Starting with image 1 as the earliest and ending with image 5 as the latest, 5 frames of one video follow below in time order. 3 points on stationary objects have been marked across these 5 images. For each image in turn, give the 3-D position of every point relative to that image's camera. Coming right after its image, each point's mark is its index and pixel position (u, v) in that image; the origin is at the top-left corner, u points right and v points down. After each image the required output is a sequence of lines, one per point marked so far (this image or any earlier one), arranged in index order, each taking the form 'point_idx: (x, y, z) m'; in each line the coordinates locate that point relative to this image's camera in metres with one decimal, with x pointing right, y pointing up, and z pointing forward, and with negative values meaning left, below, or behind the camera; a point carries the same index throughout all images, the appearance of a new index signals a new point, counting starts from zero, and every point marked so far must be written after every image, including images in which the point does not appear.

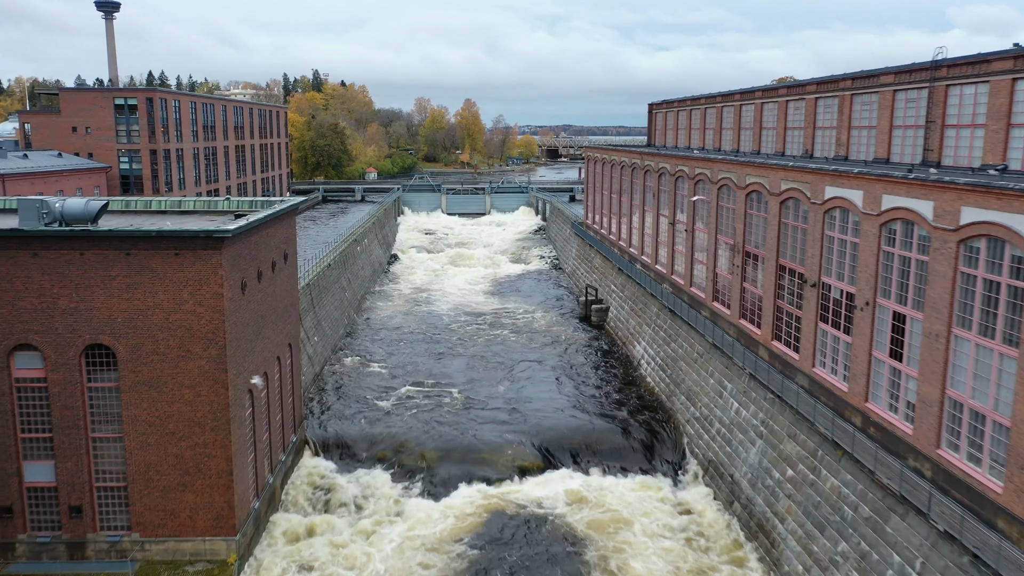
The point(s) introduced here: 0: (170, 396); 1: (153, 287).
0: (-7.4, -2.3, +18.1) m
1: (-7.6, 0.0, +17.7) m
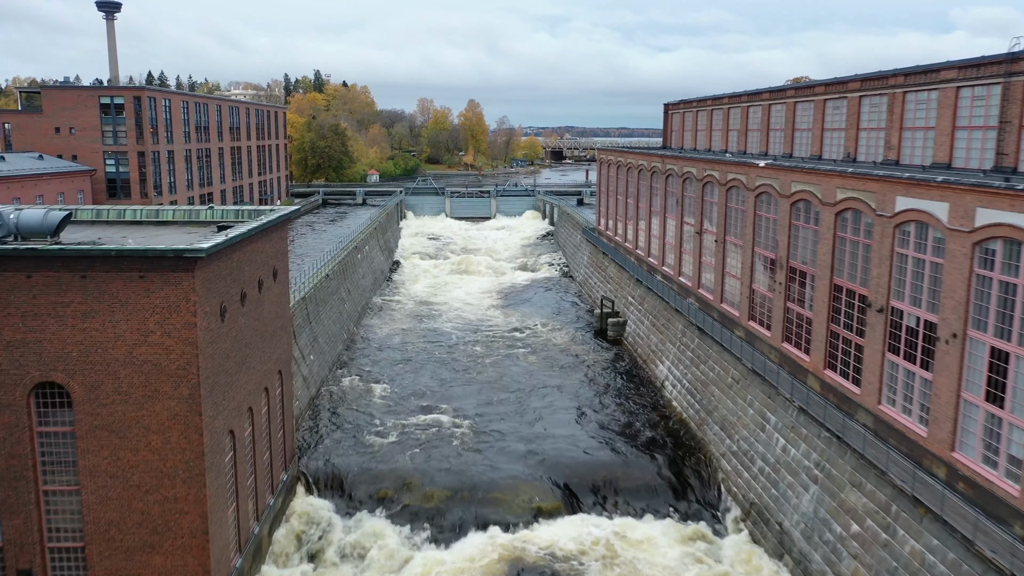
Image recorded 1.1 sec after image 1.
0: (-6.9, -2.8, +15.4) m
1: (-7.1, -0.5, +15.0) m
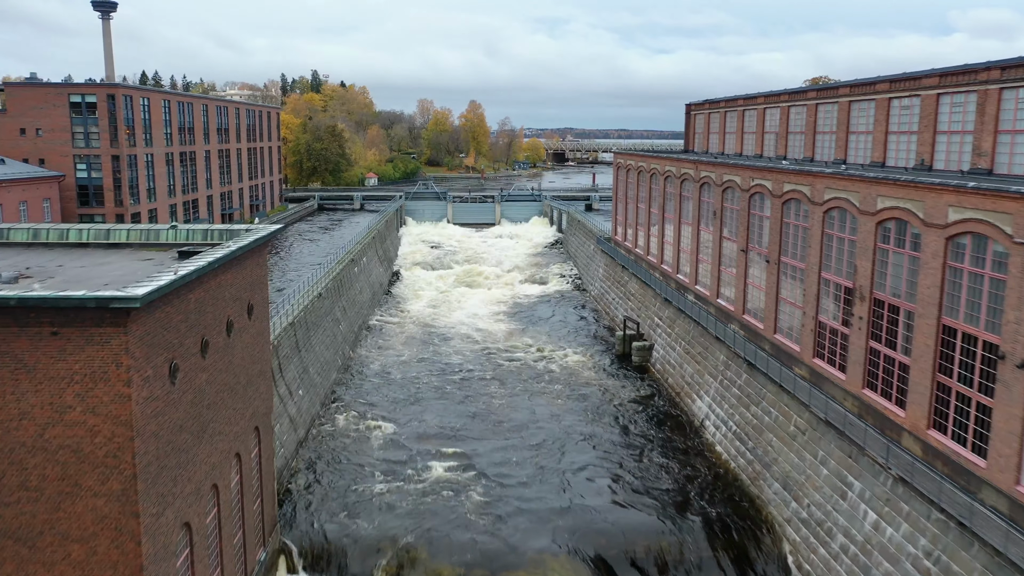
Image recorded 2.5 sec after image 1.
0: (-6.3, -3.6, +11.4) m
1: (-6.5, -1.3, +11.1) m
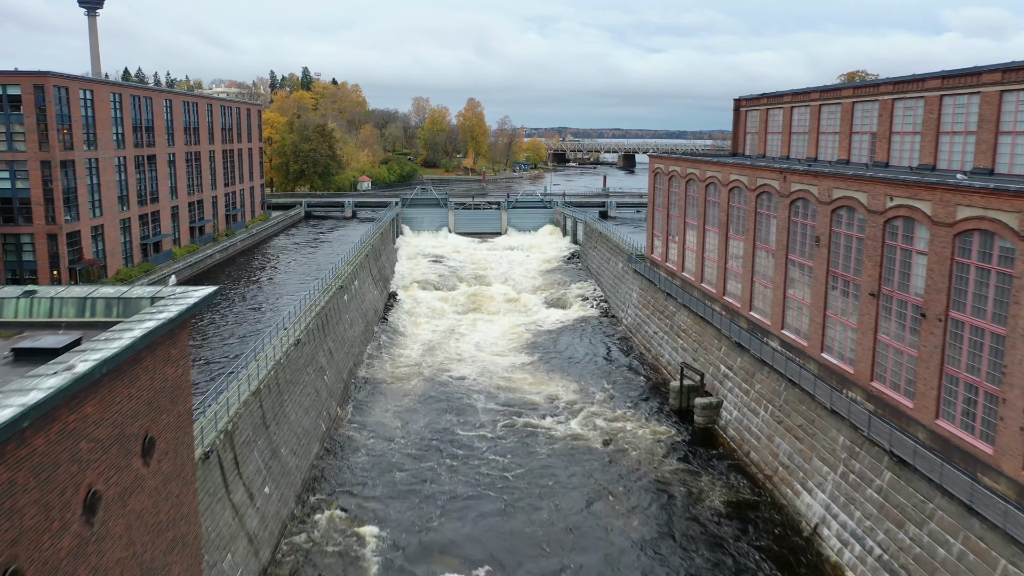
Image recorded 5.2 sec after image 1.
0: (-5.1, -5.0, +4.0) m
1: (-5.3, -2.7, +3.6) m
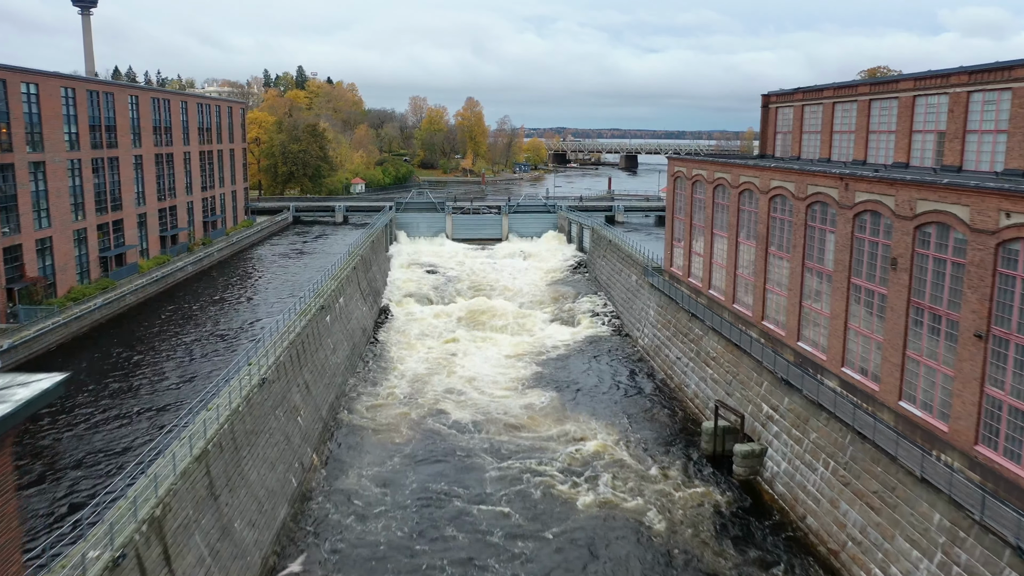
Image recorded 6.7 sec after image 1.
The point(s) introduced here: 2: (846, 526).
0: (-4.9, -5.8, -0.2) m
1: (-5.1, -3.4, -0.6) m
2: (+7.4, -5.3, +18.7) m
